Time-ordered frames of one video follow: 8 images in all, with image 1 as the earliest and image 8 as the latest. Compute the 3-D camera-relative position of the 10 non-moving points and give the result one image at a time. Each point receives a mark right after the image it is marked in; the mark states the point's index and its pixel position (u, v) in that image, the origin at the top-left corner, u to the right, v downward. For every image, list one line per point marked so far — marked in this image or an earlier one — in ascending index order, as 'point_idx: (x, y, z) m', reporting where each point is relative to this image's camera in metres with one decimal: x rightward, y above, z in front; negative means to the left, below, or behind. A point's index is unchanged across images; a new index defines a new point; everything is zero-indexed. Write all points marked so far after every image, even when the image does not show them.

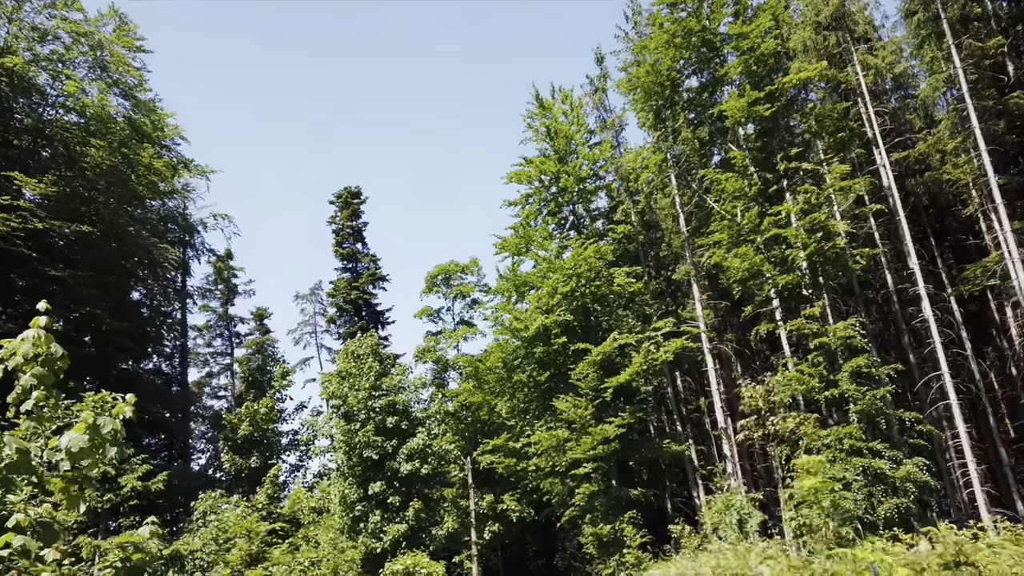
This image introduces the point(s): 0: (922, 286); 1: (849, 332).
0: (+10.6, +0.1, +19.4) m
1: (+7.4, -0.9, +16.4) m
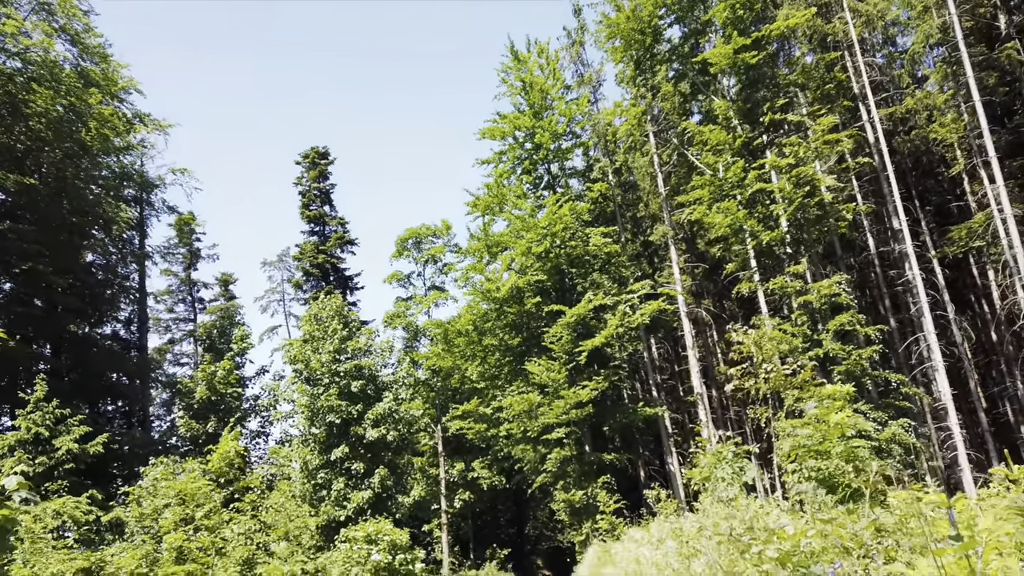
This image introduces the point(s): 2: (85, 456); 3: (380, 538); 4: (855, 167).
0: (+9.9, +1.1, +18.7) m
1: (+6.7, 0.0, +15.7) m
2: (-8.1, -3.1, +14.1) m
3: (-2.5, -4.8, +14.4) m
4: (+9.0, +3.2, +19.6) m
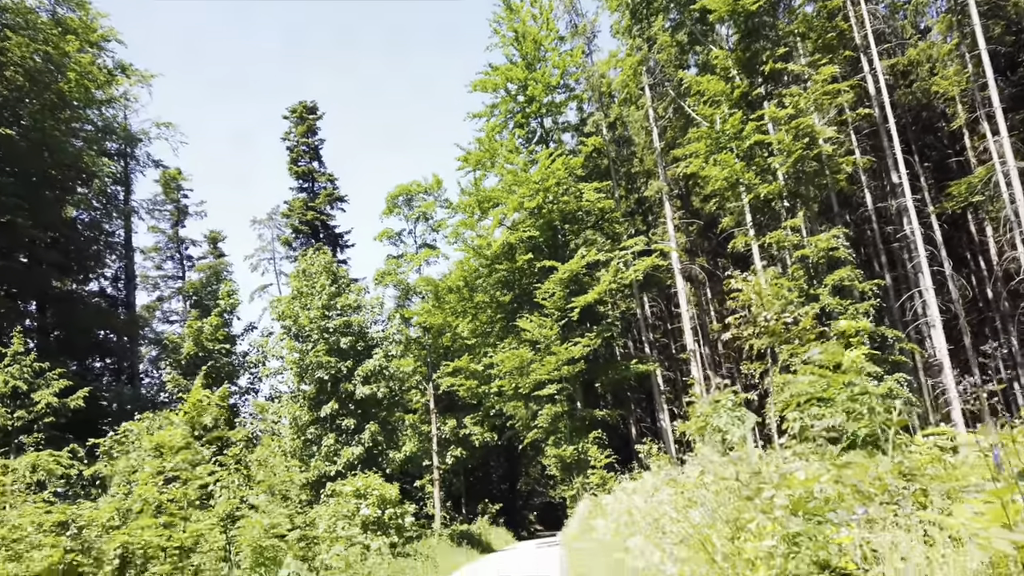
0: (+9.7, +2.2, +18.4) m
1: (+6.6, +0.9, +15.4) m
2: (-8.2, -2.2, +13.8) m
3: (-2.7, -3.9, +14.3) m
4: (+8.8, +4.3, +19.1) m
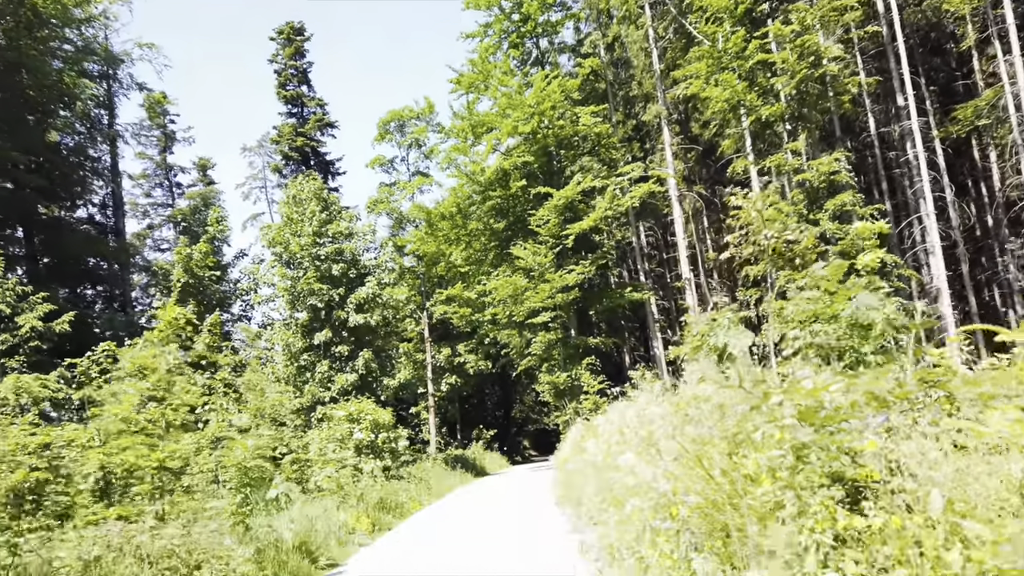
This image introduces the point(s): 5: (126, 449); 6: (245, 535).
0: (+9.6, +4.0, +17.9) m
1: (+6.4, +2.4, +15.0) m
2: (-8.4, -0.9, +13.6) m
3: (-2.8, -2.5, +14.3) m
4: (+8.6, +6.1, +18.4) m
5: (-3.5, -1.4, +6.7) m
6: (-2.3, -2.1, +6.3) m
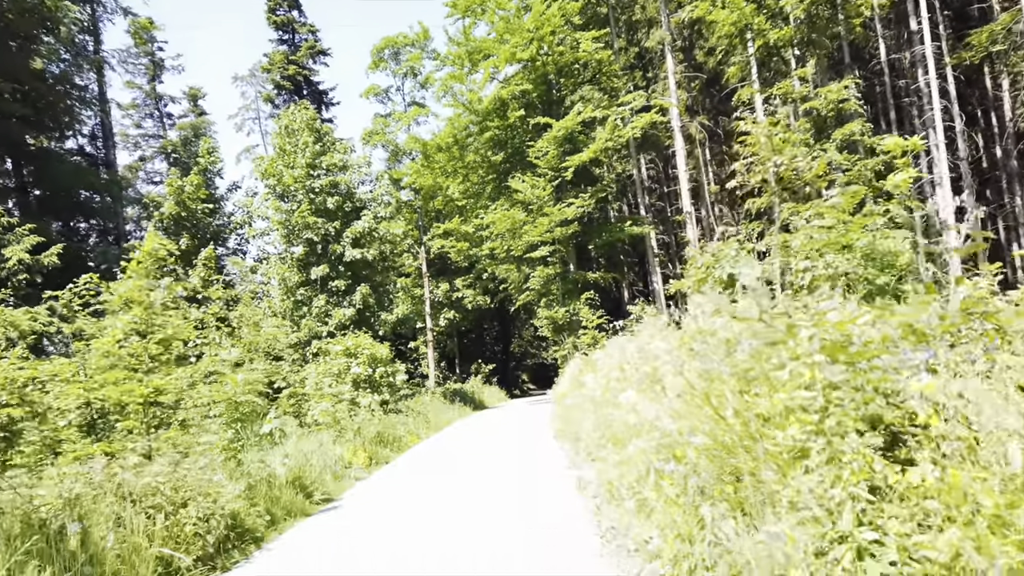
0: (+9.5, +5.5, +17.2) m
1: (+6.4, +3.7, +14.4) m
2: (-8.4, +0.4, +13.4) m
3: (-2.9, -1.2, +14.2) m
4: (+8.6, +7.7, +17.5) m
5: (-3.5, -0.8, +6.6) m
6: (-2.3, -1.5, +6.2) m
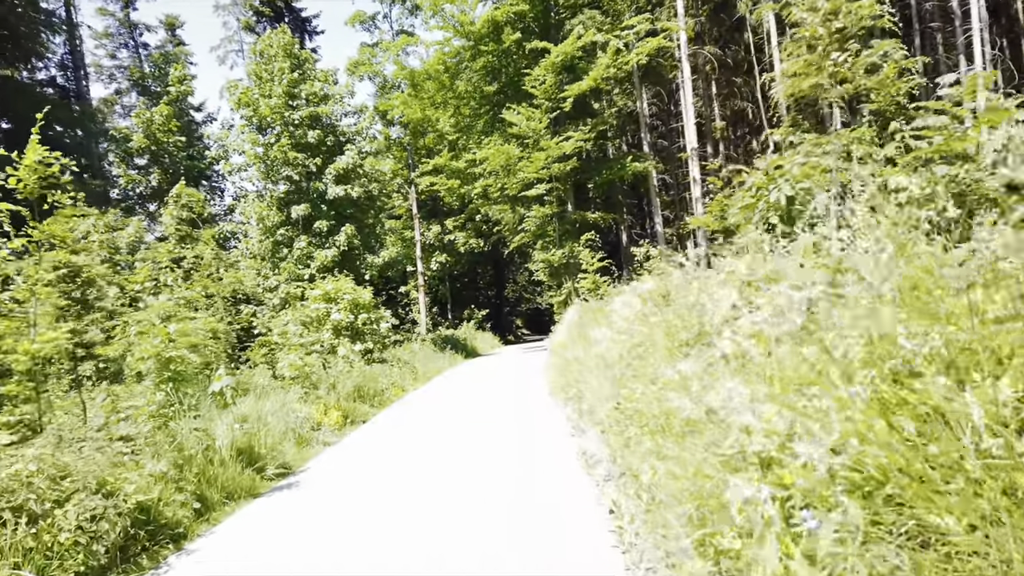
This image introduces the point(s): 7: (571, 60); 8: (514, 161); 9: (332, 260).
0: (+9.4, +6.7, +15.6) m
1: (+6.3, +4.8, +12.9) m
2: (-8.5, +1.4, +12.0) m
3: (-3.0, -0.1, +12.9) m
4: (+8.5, +9.0, +15.7) m
5: (-3.6, -0.3, +5.3) m
6: (-2.4, -1.0, +5.0) m
7: (+1.6, +6.1, +20.0) m
8: (+0.1, +3.3, +19.7) m
9: (-4.7, +0.7, +19.1) m
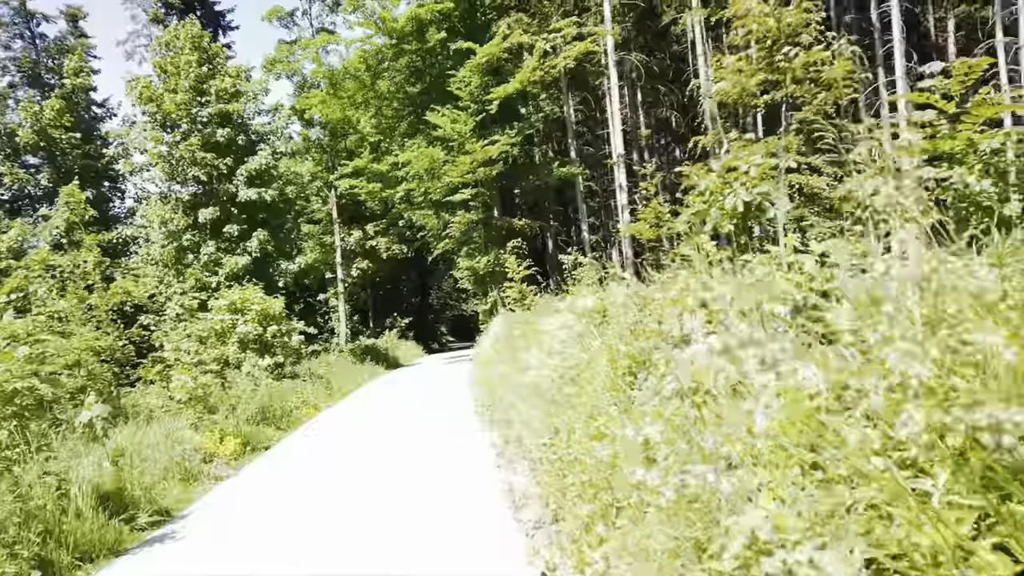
0: (+7.8, +6.5, +15.8) m
1: (+5.0, +4.6, +12.8) m
2: (-9.6, +1.2, +10.4) m
3: (-4.2, -0.3, +11.9) m
4: (+6.9, +8.8, +15.9) m
5: (-4.1, -0.4, +4.3) m
6: (-2.9, -1.1, +4.0) m
7: (-0.4, +5.9, +19.4) m
8: (-1.9, +3.1, +18.9) m
9: (-6.5, +0.5, +17.9) m
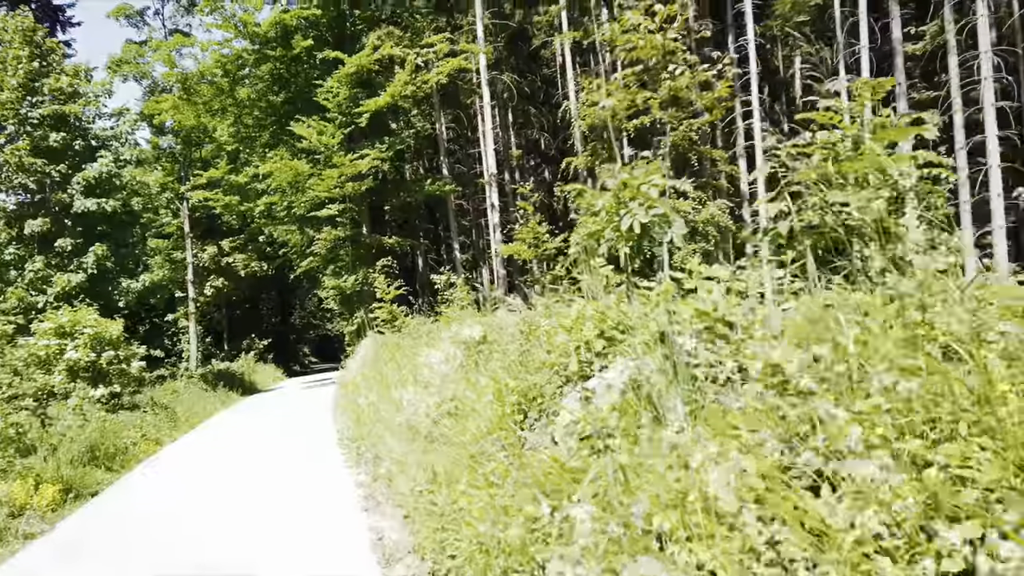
0: (+5.1, +6.1, +16.7) m
1: (+2.8, +4.2, +13.2) m
2: (-11.2, +1.0, +8.2) m
3: (-6.1, -0.6, +10.6) m
4: (+4.1, +8.3, +16.7) m
5: (-4.6, -0.5, +3.1) m
6: (-3.4, -1.2, +3.0) m
7: (-3.7, +5.4, +18.8) m
8: (-5.0, +2.6, +18.0) m
9: (-9.4, +0.1, +16.1) m
